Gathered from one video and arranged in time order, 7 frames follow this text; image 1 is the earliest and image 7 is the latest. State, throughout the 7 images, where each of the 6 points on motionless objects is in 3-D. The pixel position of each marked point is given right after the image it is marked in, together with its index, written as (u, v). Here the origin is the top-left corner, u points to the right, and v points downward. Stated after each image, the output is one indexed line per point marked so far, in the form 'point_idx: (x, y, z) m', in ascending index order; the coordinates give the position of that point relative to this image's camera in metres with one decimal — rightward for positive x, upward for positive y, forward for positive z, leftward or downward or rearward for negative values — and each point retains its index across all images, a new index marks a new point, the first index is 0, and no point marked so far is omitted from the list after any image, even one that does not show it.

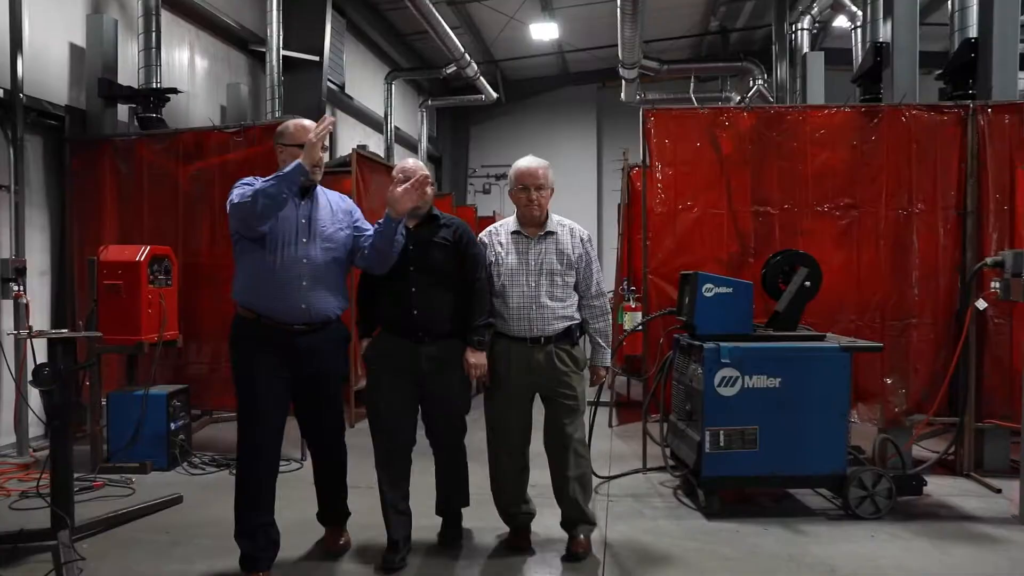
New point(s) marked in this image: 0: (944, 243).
0: (+2.1, +0.2, +3.4) m
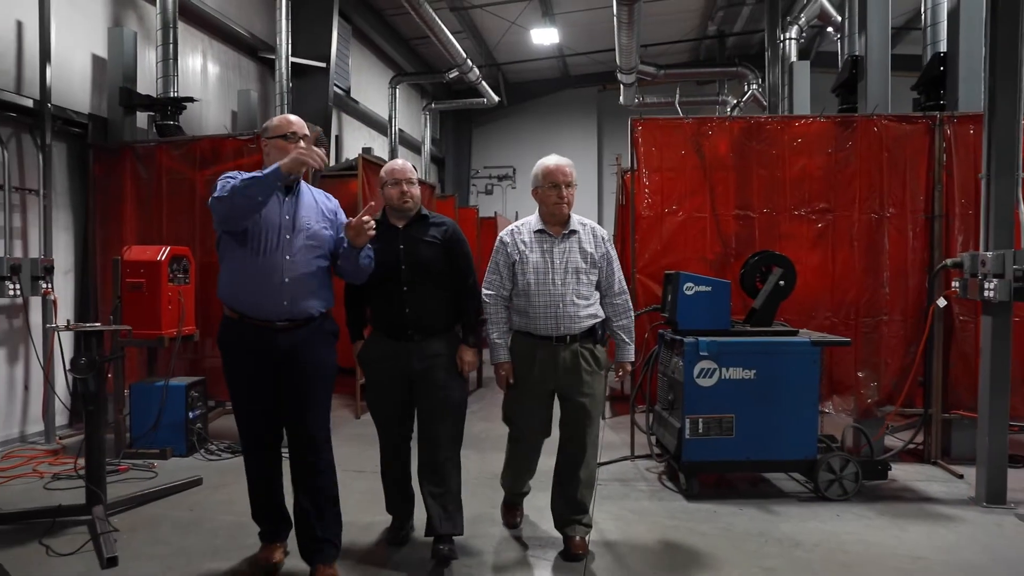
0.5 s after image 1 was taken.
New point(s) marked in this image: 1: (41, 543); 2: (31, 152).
0: (+2.1, +0.2, +3.6) m
1: (-1.7, -0.9, +2.6) m
2: (-2.8, +0.8, +4.1) m
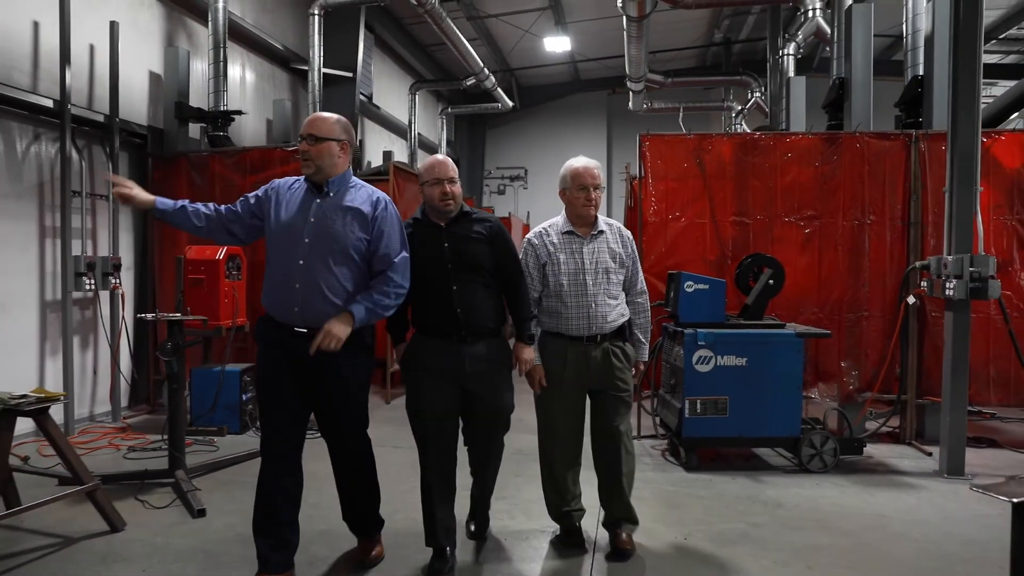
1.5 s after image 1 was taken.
0: (+2.2, +0.2, +4.0) m
1: (-1.6, -0.9, +3.0) m
2: (-2.7, +0.8, +4.5) m
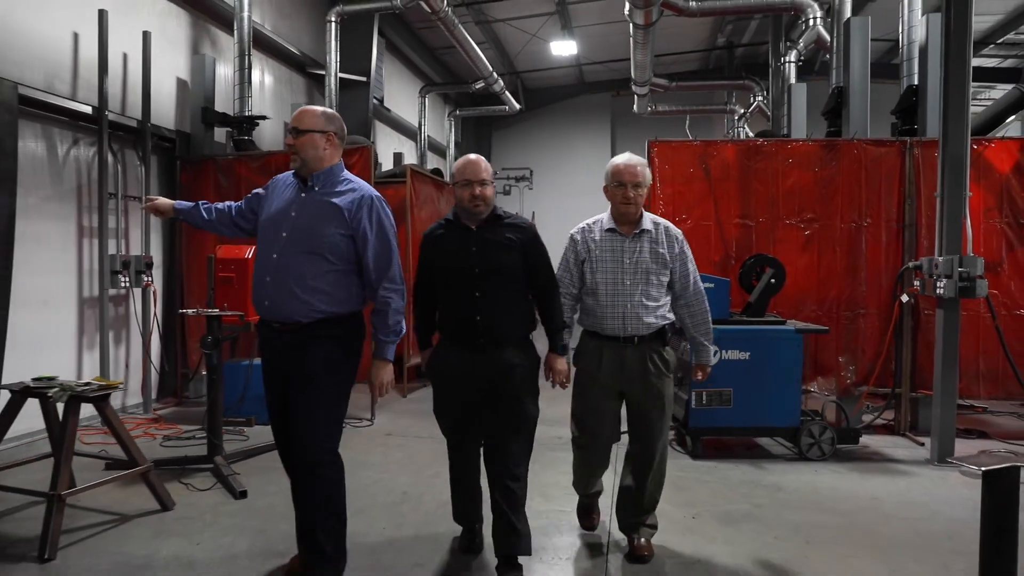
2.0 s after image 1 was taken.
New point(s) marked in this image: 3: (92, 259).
0: (+2.3, +0.2, +4.2) m
1: (-1.6, -0.9, +3.3) m
2: (-2.6, +0.8, +4.8) m
3: (-2.7, +0.2, +4.5) m
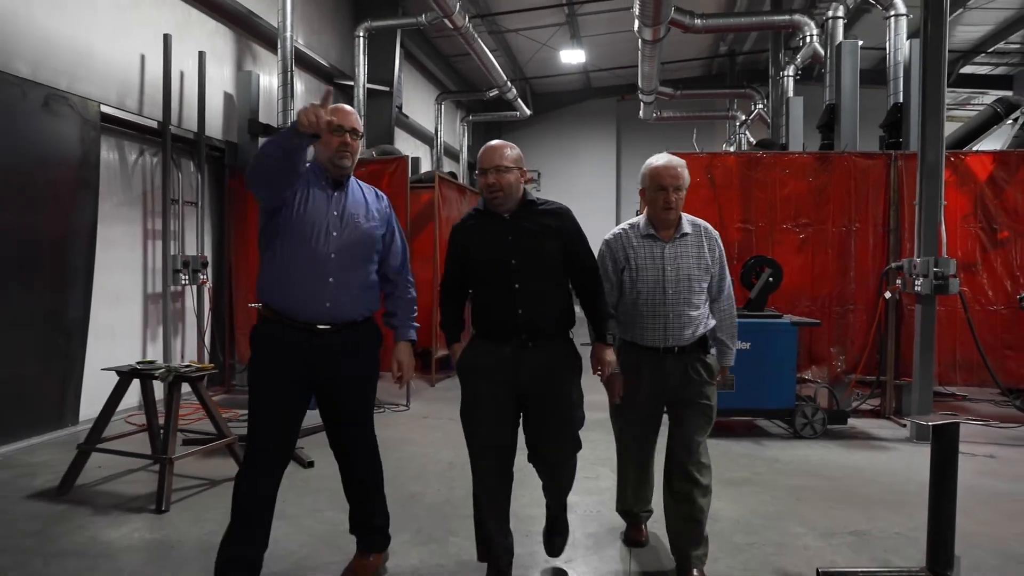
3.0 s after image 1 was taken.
0: (+2.4, +0.2, +4.7) m
1: (-1.4, -0.9, +3.7) m
2: (-2.4, +0.9, +5.2) m
3: (-2.5, +0.2, +4.9) m
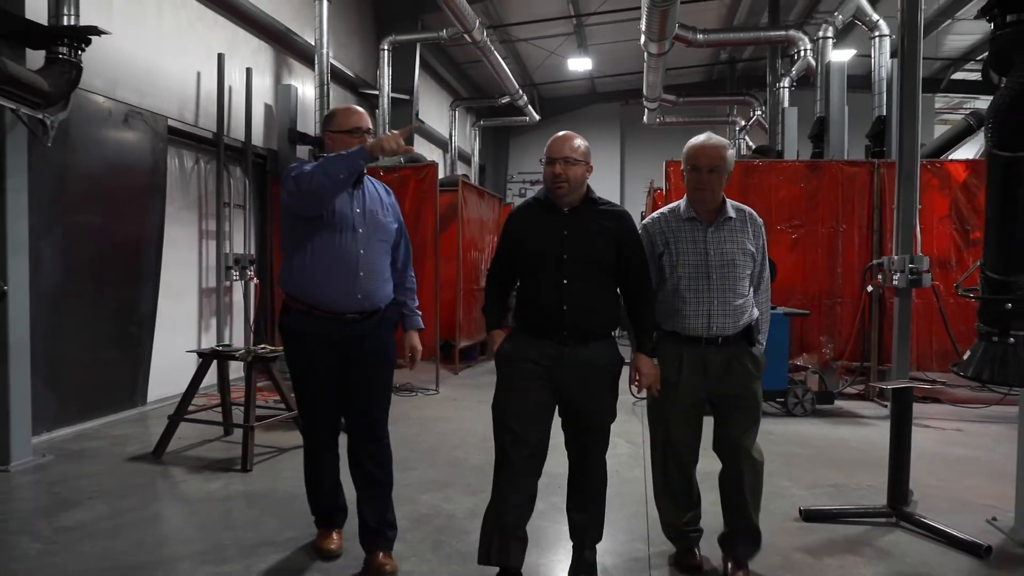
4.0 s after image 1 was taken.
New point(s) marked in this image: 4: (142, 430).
0: (+2.6, +0.3, +5.2) m
1: (-1.2, -0.9, +4.2) m
2: (-2.3, +0.9, +5.7) m
3: (-2.4, +0.2, +5.4) m
4: (-2.2, -0.9, +4.2) m
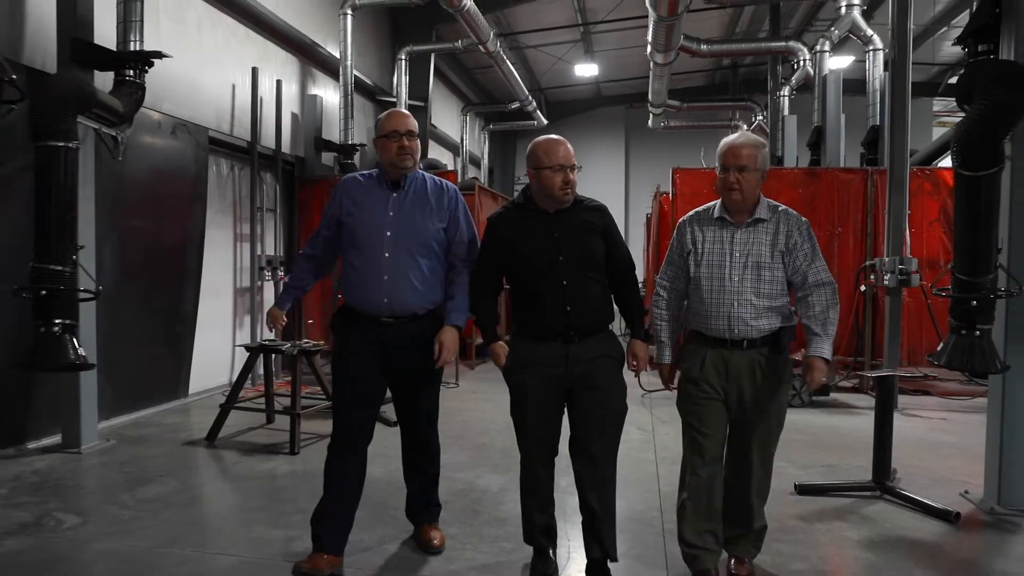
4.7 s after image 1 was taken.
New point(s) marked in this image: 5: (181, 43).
0: (+2.7, +0.3, +5.5) m
1: (-1.1, -0.8, +4.6) m
2: (-2.1, +0.9, +6.1) m
3: (-2.2, +0.2, +5.8) m
4: (-2.1, -0.9, +4.6) m
5: (-2.3, +1.7, +4.9) m
